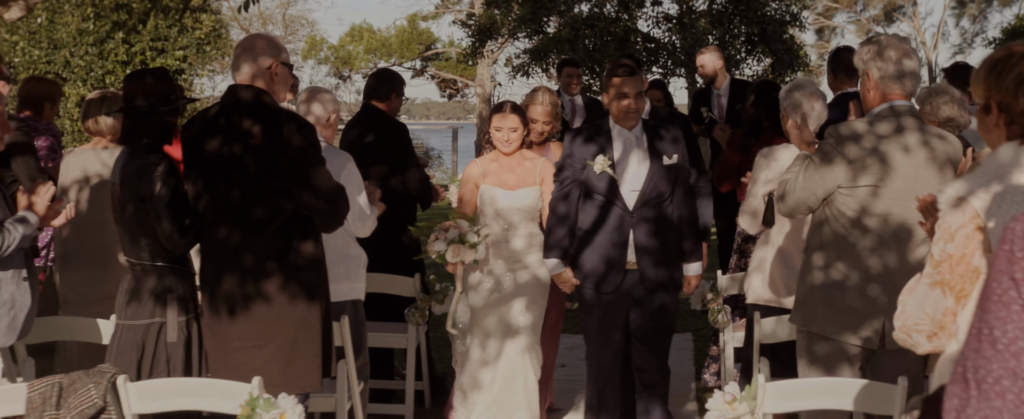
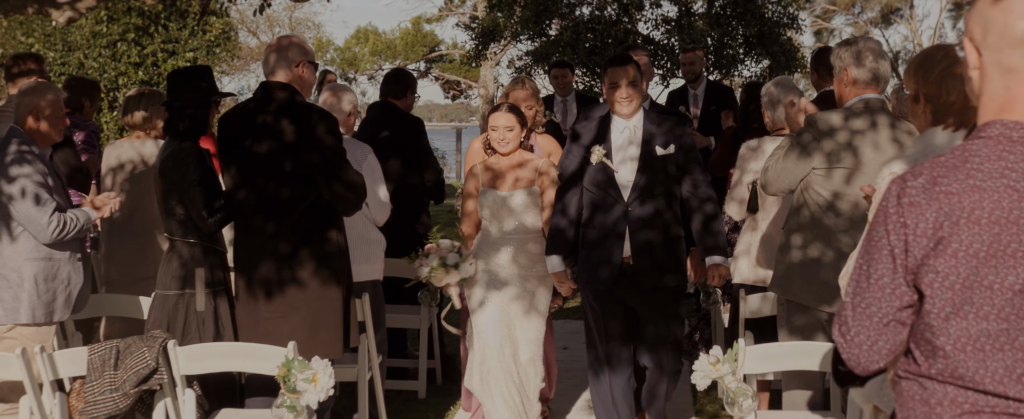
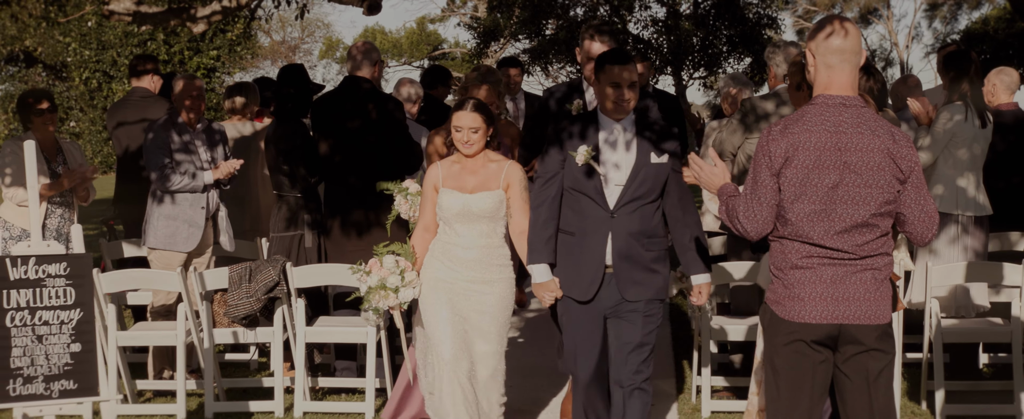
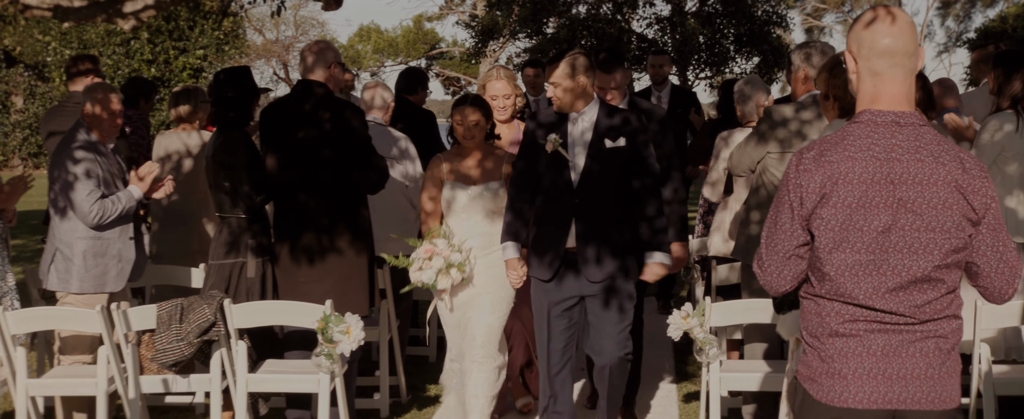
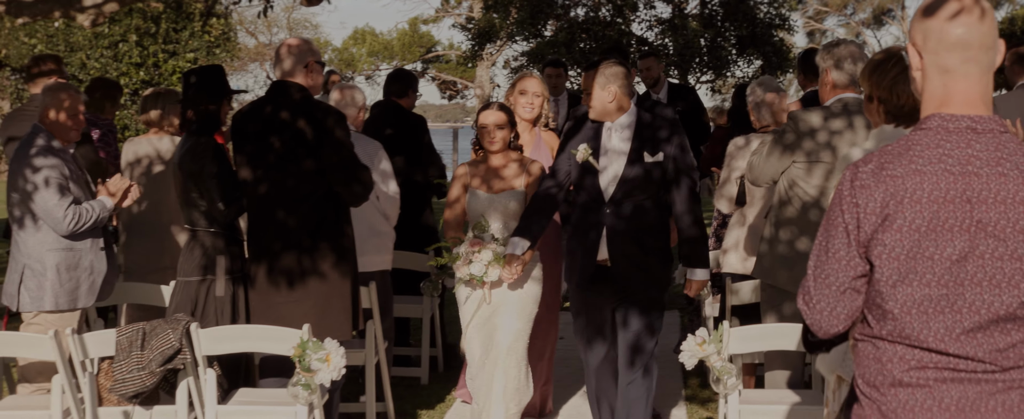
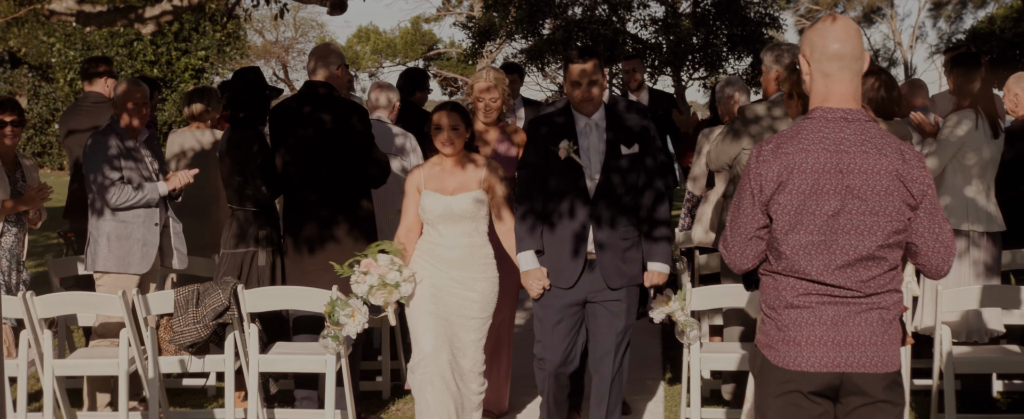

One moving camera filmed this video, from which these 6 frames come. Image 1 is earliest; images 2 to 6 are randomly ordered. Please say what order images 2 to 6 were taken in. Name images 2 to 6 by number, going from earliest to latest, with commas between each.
2, 5, 4, 6, 3
